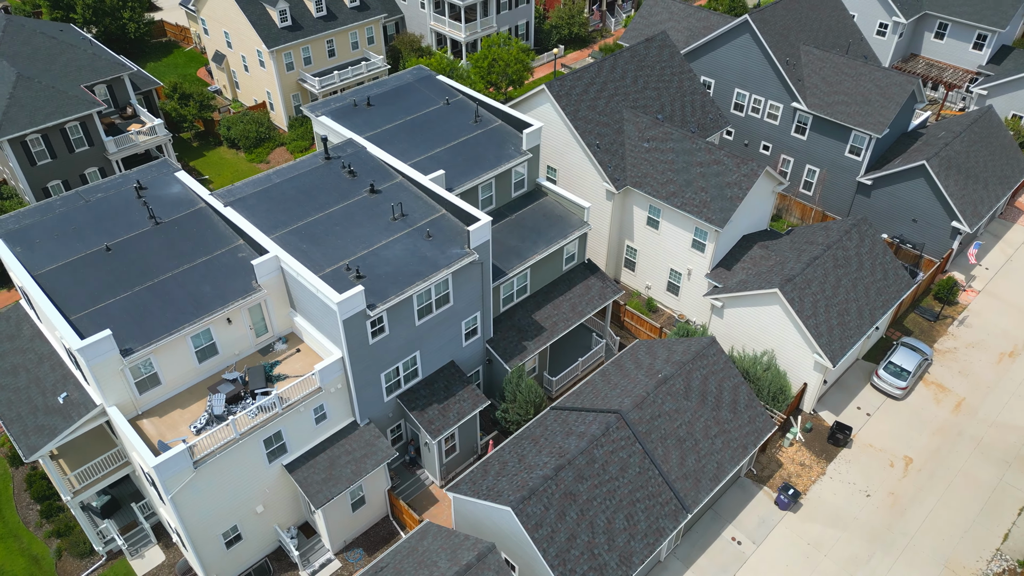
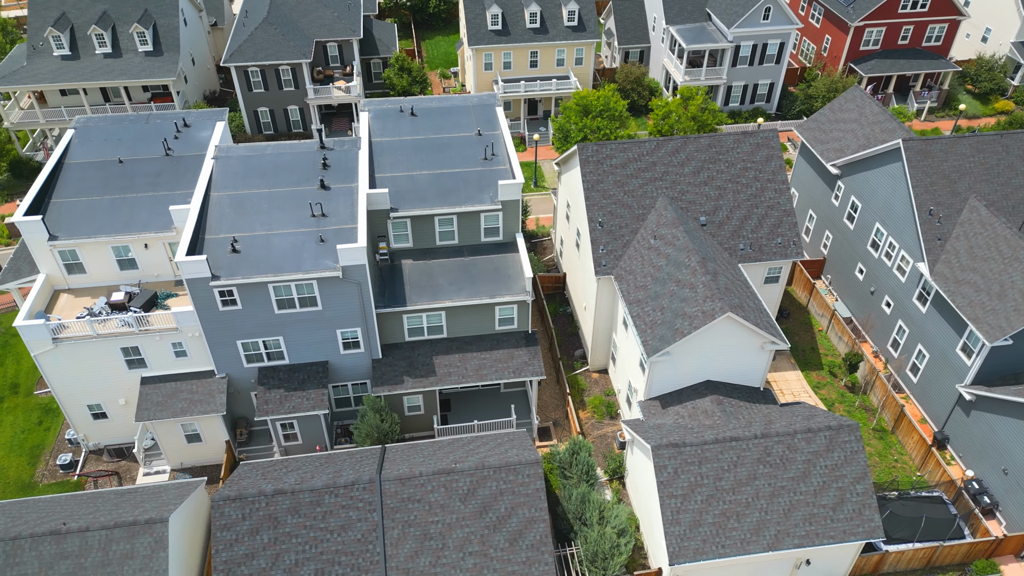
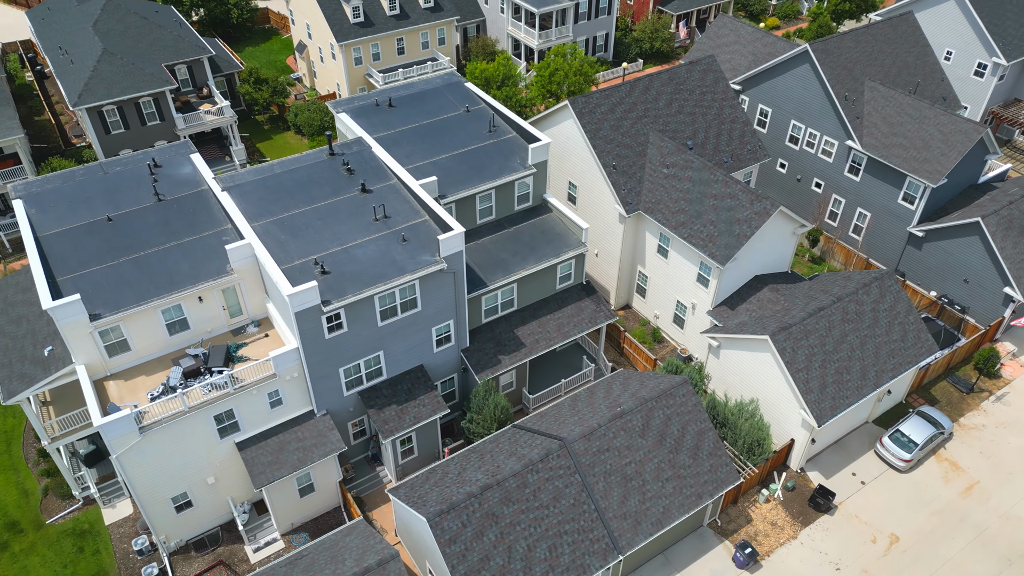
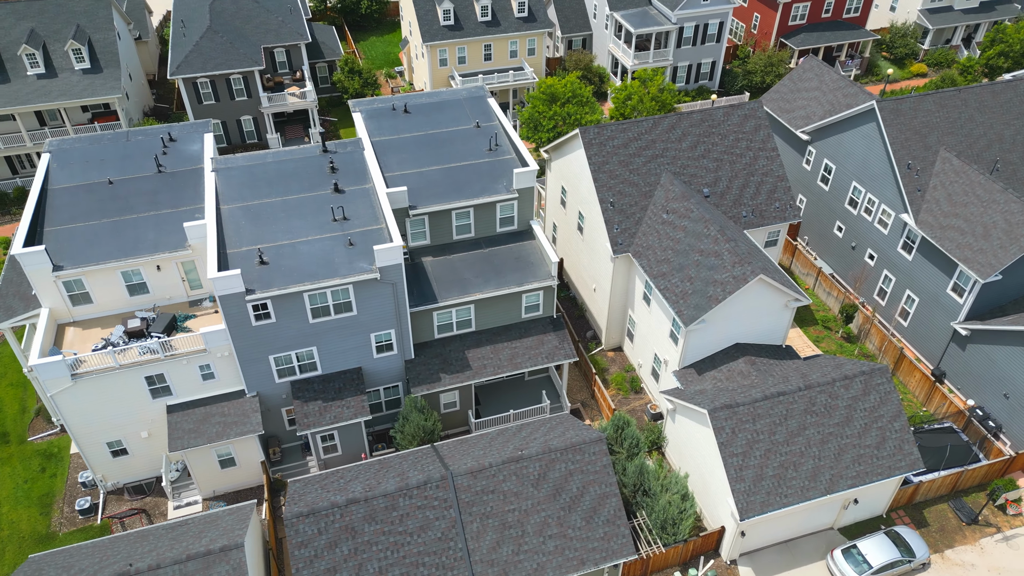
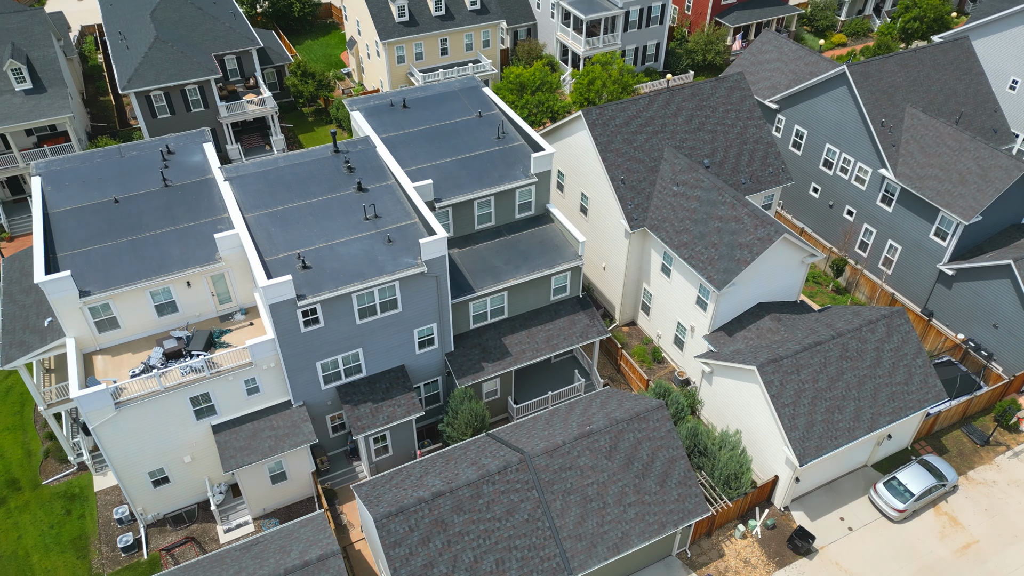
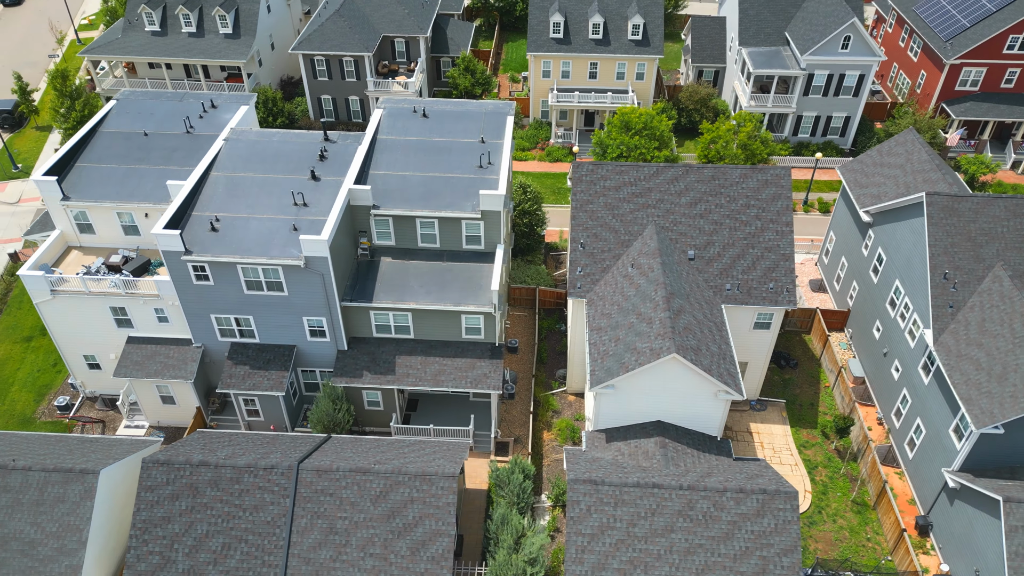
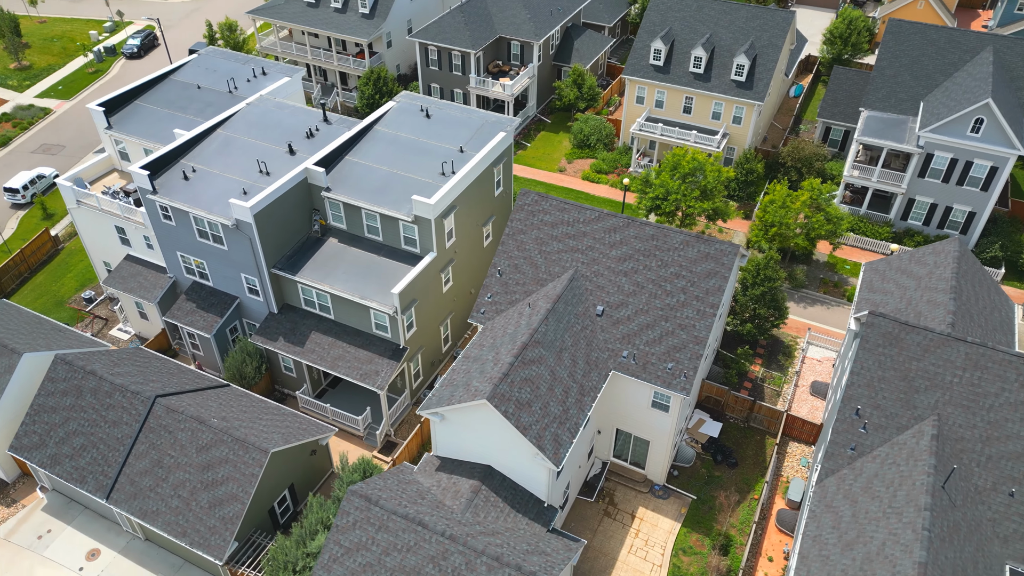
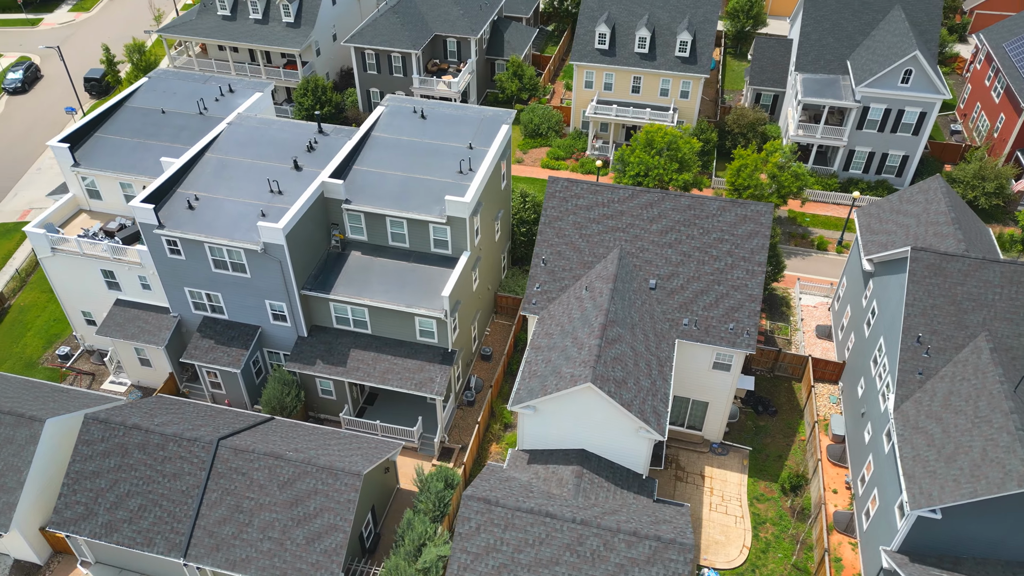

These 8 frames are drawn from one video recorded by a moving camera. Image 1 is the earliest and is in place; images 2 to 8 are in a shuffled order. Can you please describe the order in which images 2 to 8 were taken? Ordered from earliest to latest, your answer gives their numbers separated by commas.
3, 5, 4, 2, 6, 8, 7
